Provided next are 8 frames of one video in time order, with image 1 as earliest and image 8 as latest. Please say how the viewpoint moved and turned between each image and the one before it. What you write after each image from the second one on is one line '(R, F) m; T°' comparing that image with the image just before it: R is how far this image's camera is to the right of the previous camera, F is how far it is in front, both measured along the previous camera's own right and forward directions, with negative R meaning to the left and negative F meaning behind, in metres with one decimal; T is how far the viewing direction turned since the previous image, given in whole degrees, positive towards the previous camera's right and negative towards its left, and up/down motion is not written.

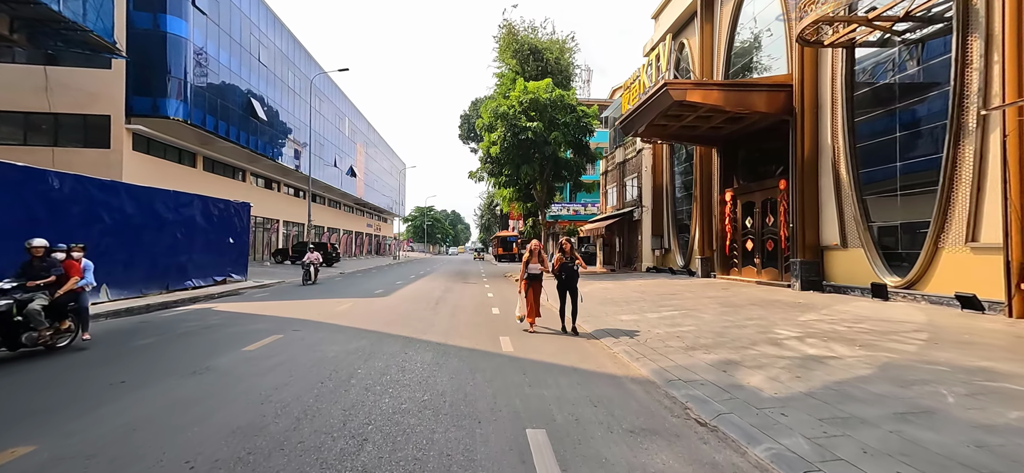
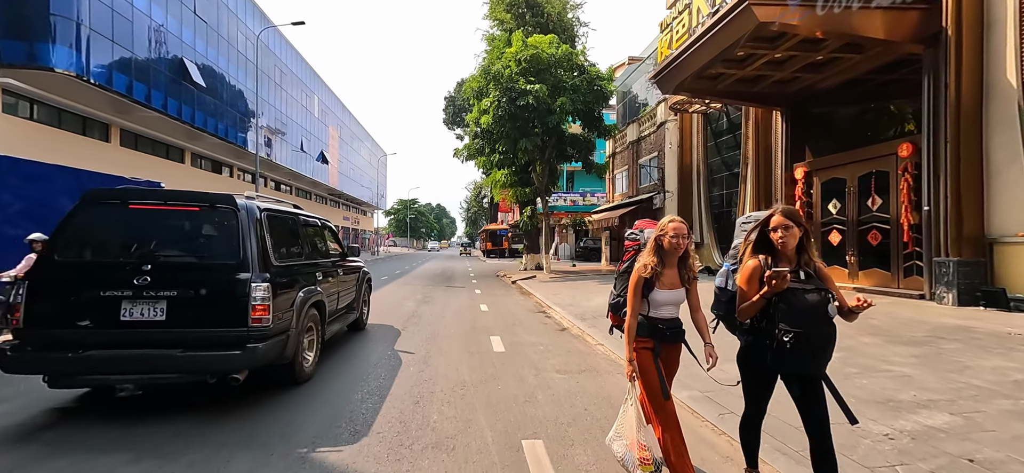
(-0.4, +4.4) m; +2°
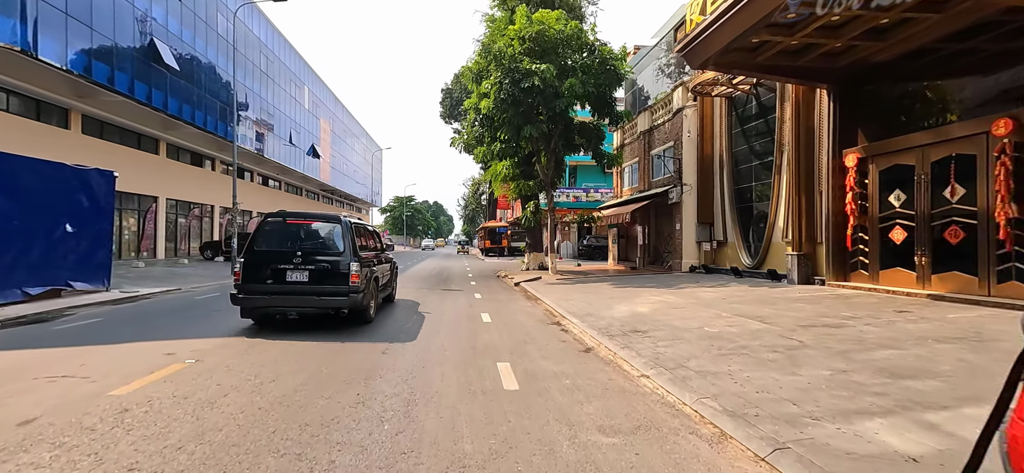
(-0.2, +1.8) m; 0°
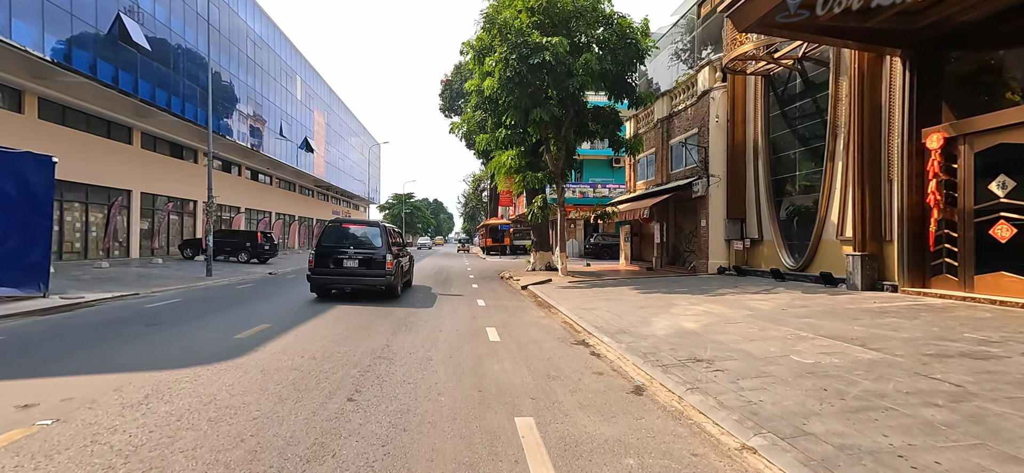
(-0.2, +1.9) m; 0°
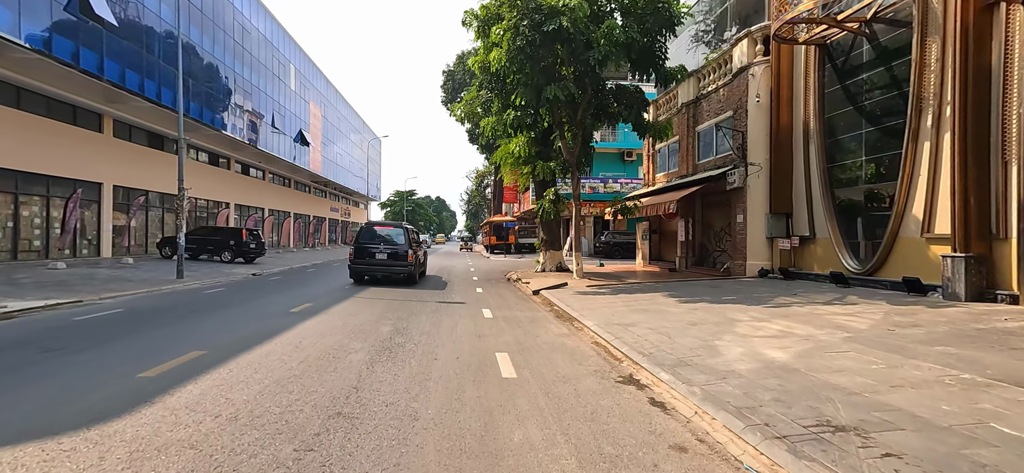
(-0.2, +2.0) m; 0°
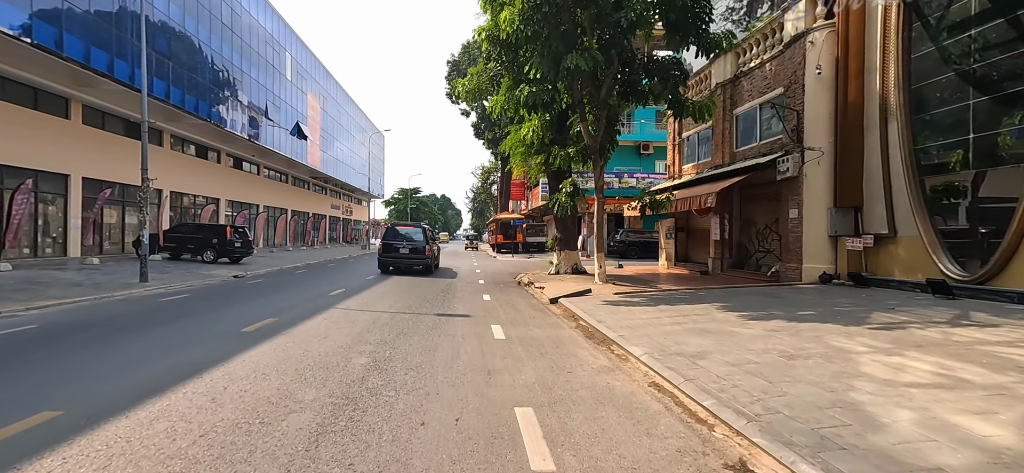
(-0.2, +2.1) m; -1°
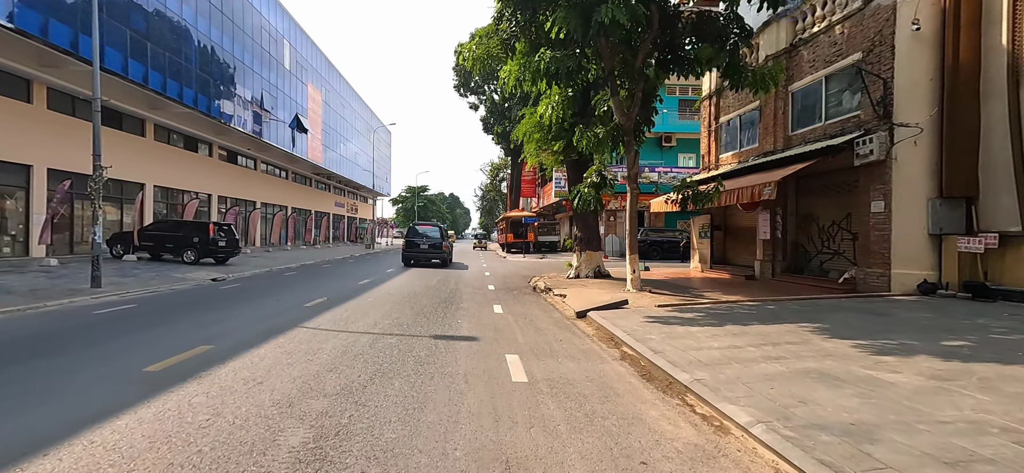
(-0.2, +2.2) m; -1°
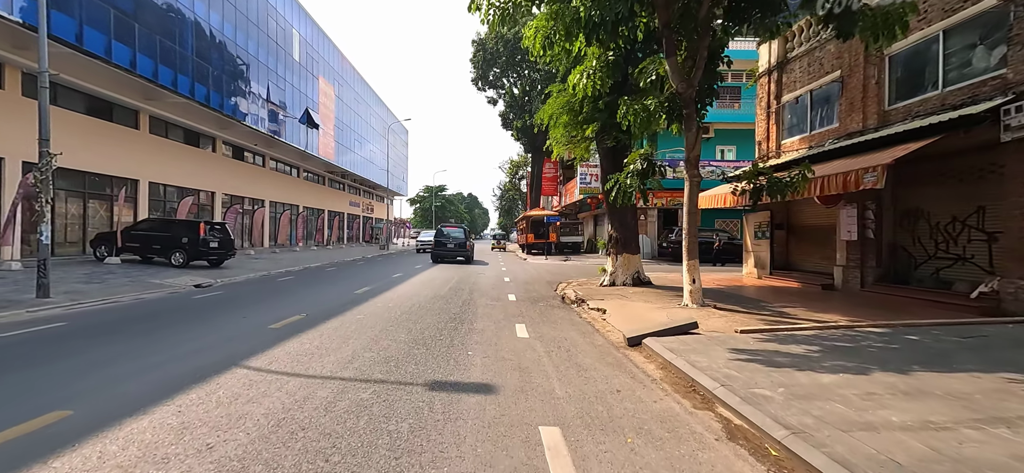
(-0.2, +2.3) m; -3°
